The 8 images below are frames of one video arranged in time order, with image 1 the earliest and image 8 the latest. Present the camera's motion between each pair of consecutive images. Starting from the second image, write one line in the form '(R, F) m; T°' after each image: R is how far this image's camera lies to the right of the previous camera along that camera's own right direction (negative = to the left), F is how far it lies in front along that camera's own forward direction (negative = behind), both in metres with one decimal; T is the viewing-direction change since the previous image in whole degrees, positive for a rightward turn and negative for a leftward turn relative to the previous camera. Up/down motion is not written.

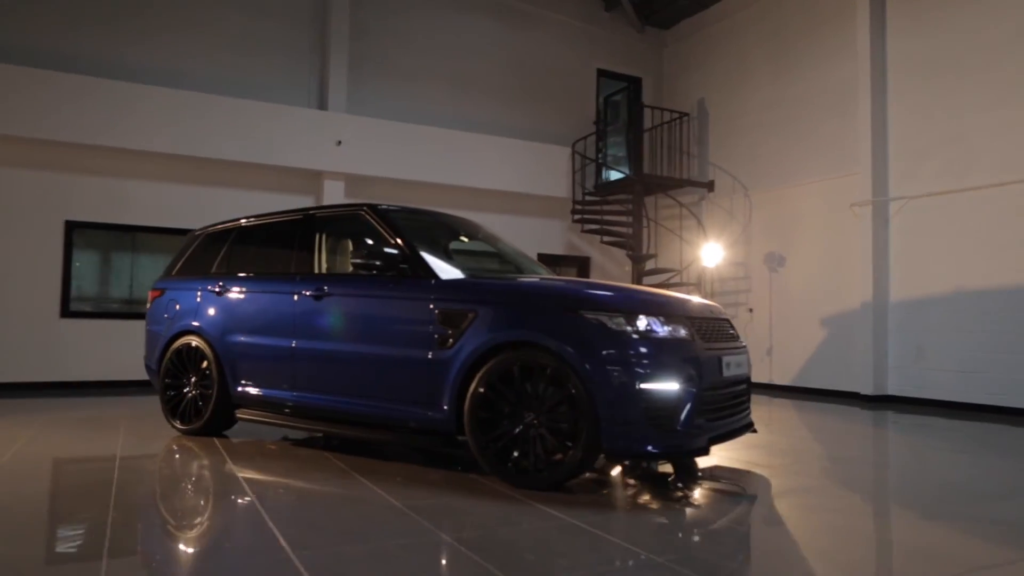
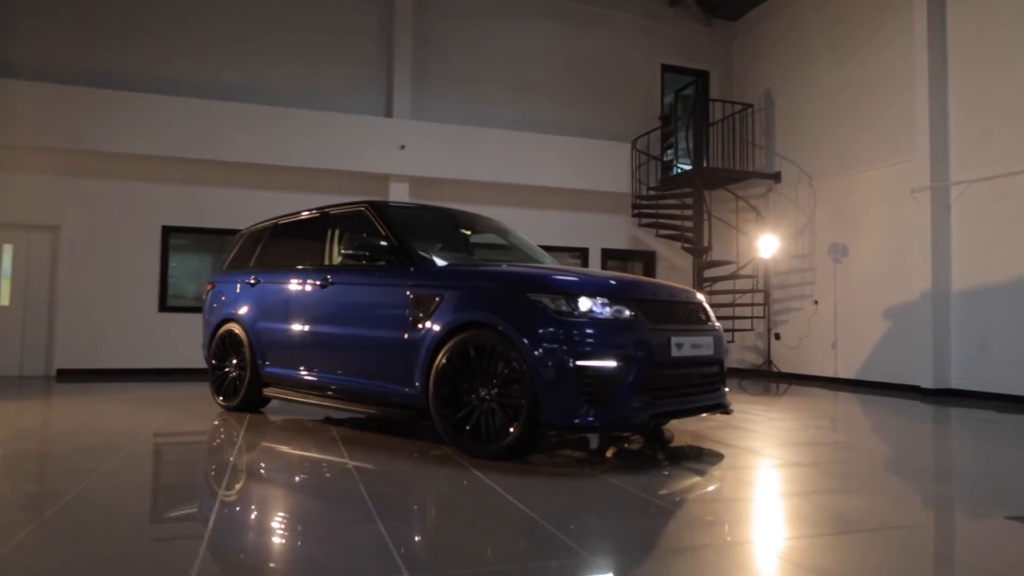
(+0.7, -0.2) m; -9°
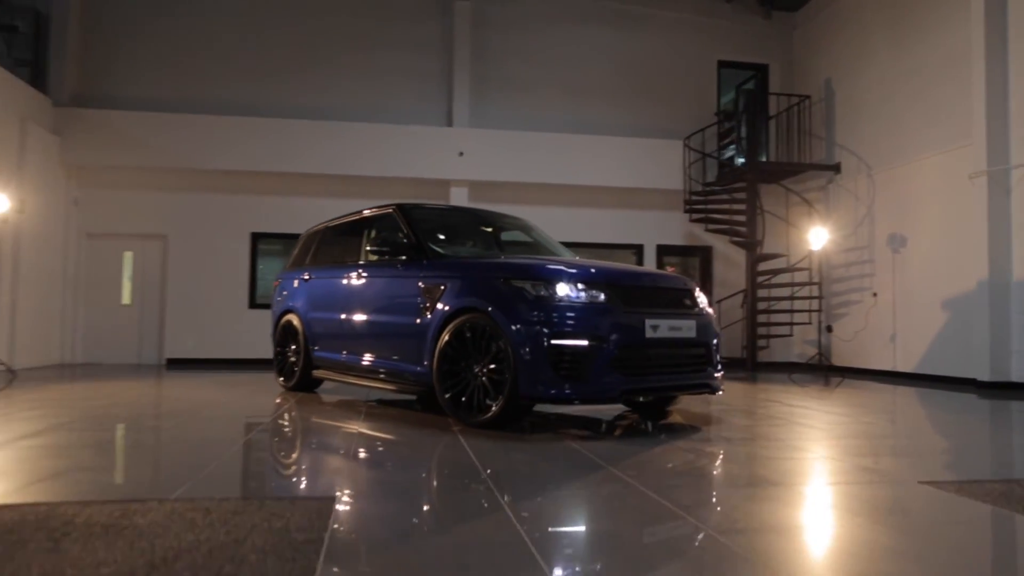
(+0.6, -0.5) m; -8°
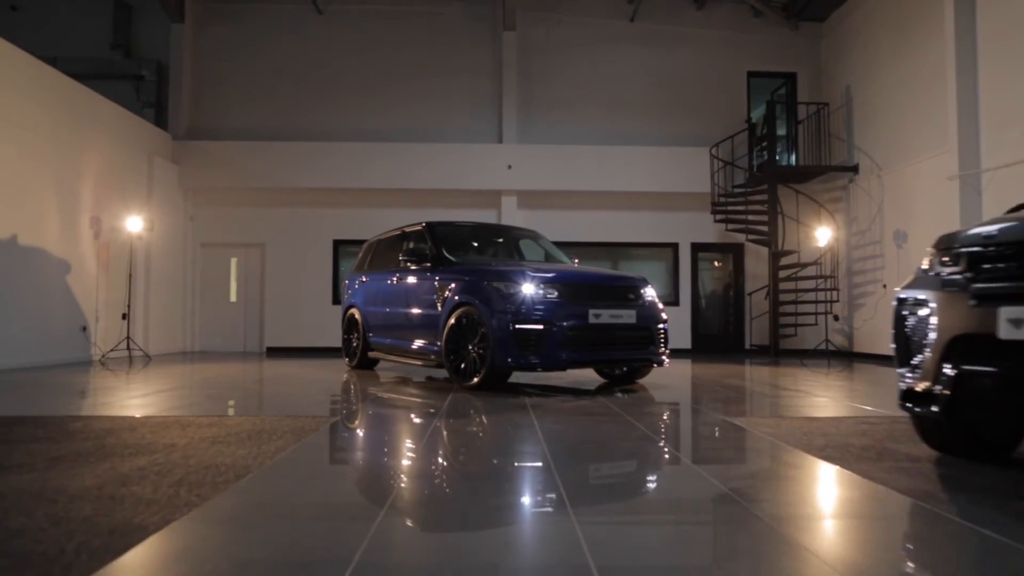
(+0.8, -1.4) m; -7°
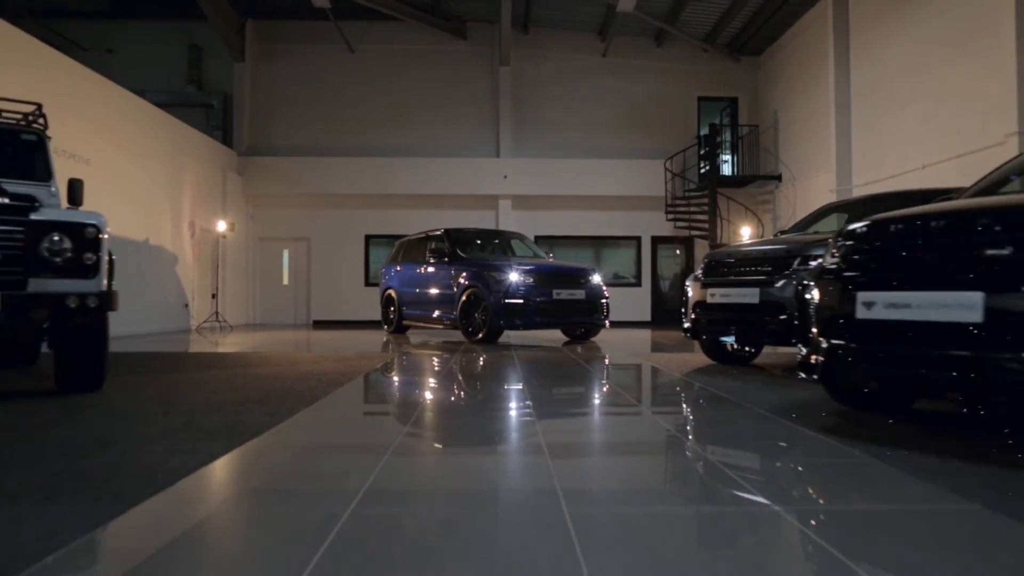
(+0.1, -3.0) m; 0°
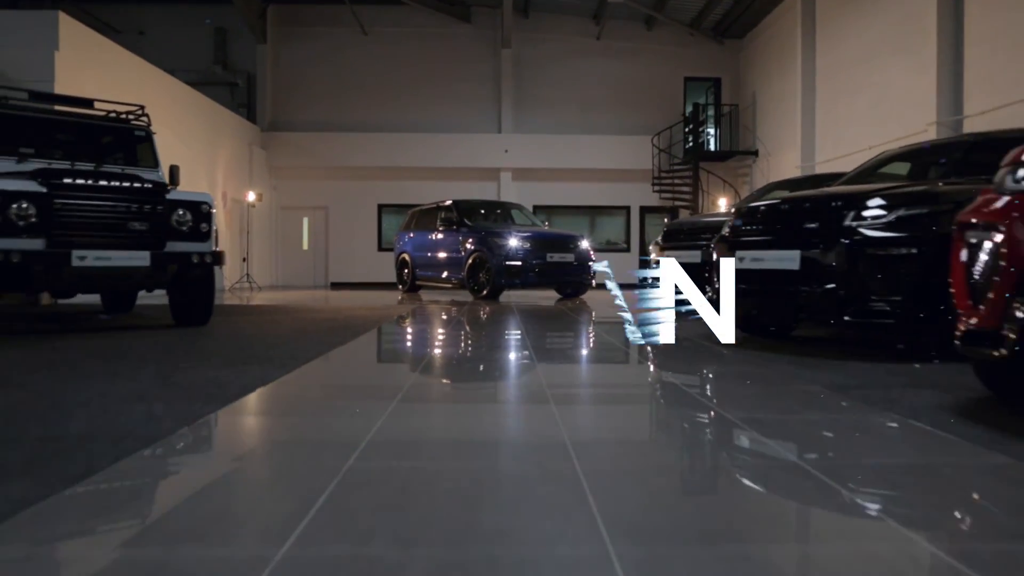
(0.0, -1.5) m; 0°
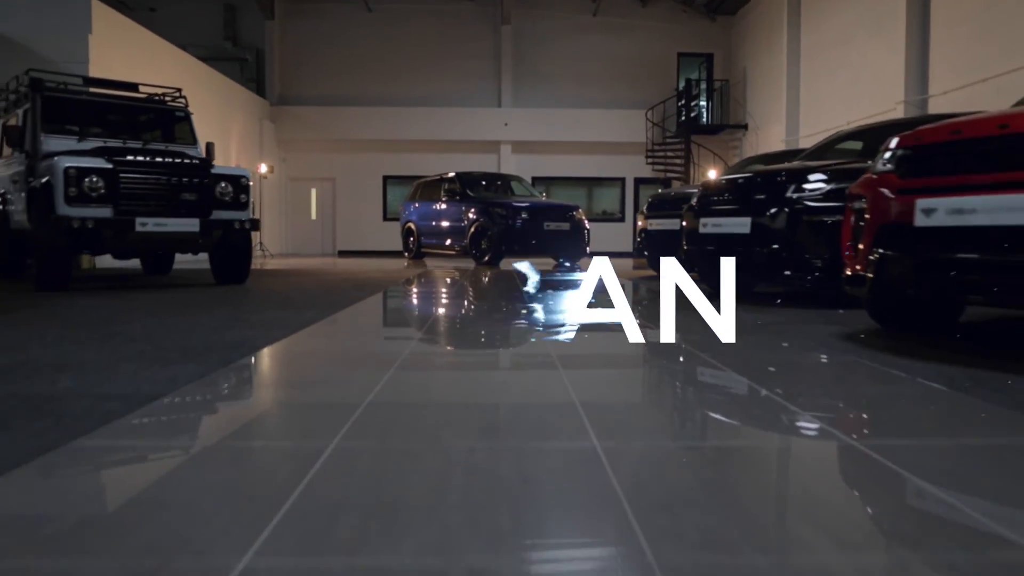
(0.0, -0.8) m; 0°
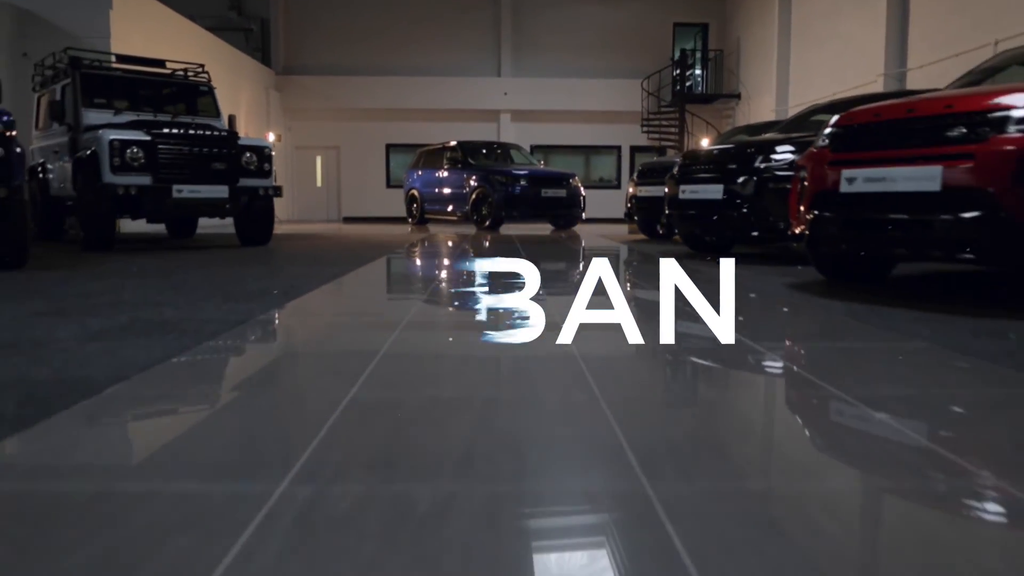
(0.0, -0.6) m; 0°
